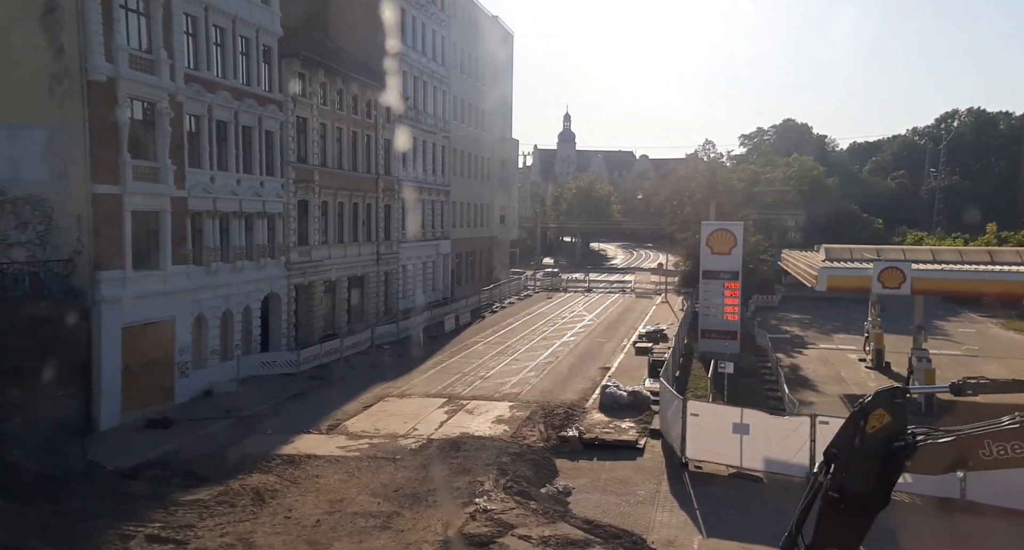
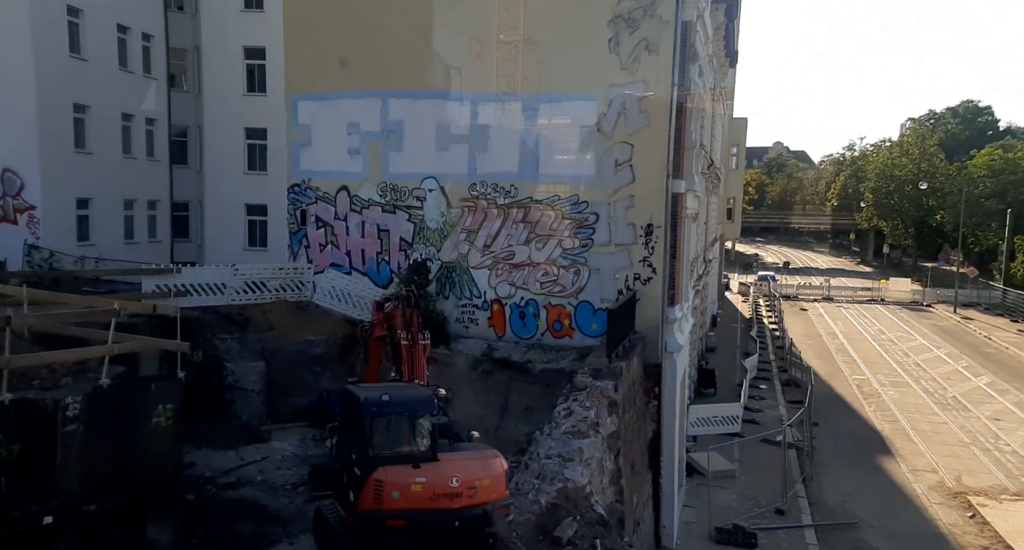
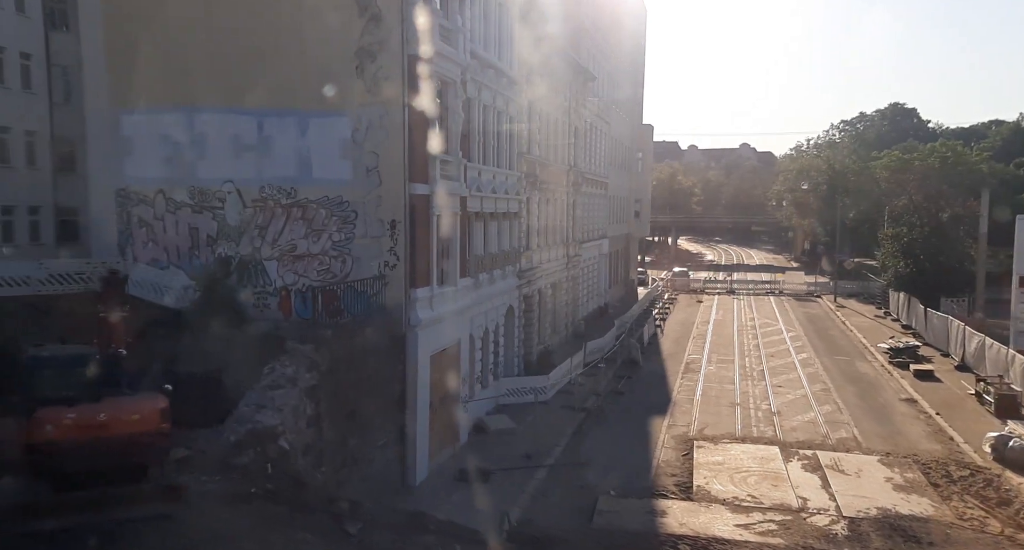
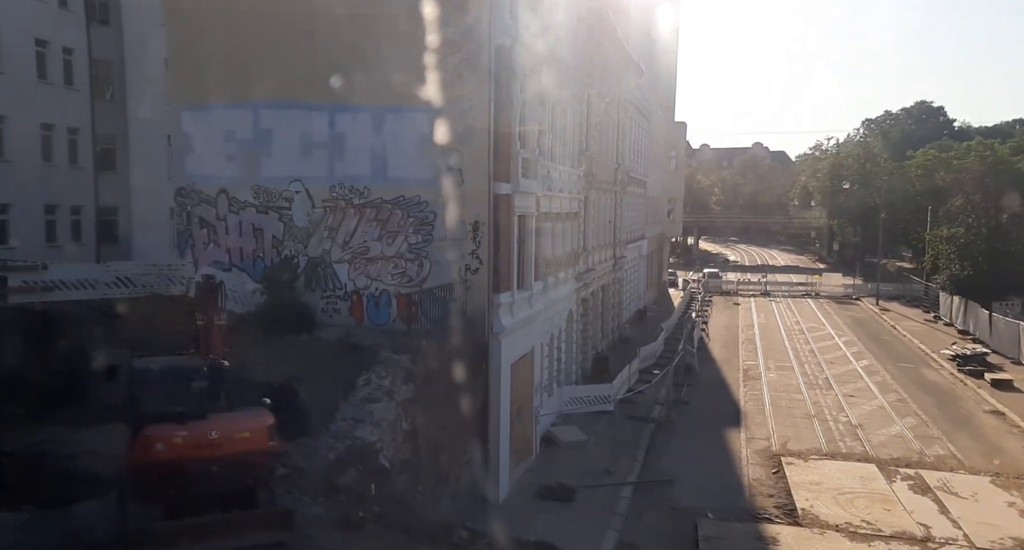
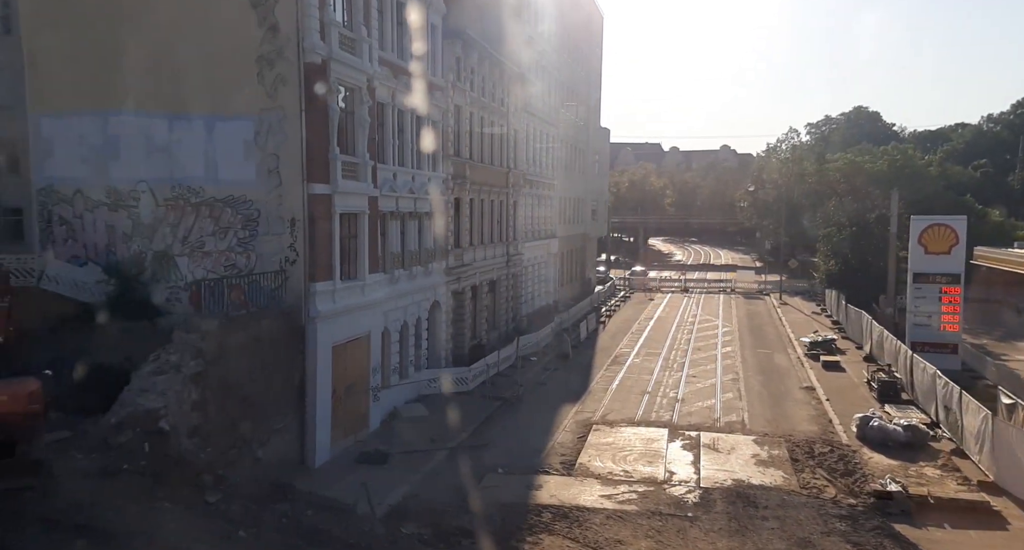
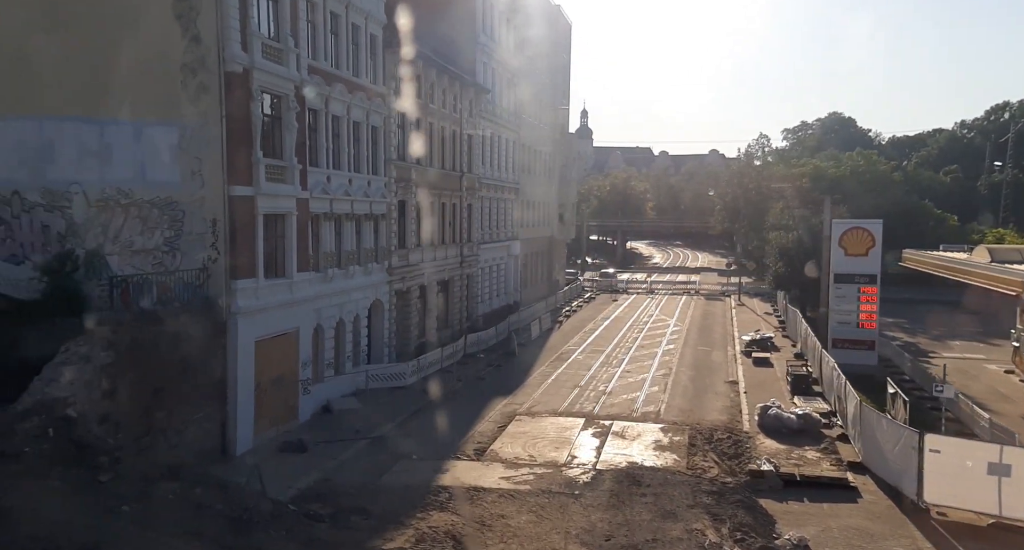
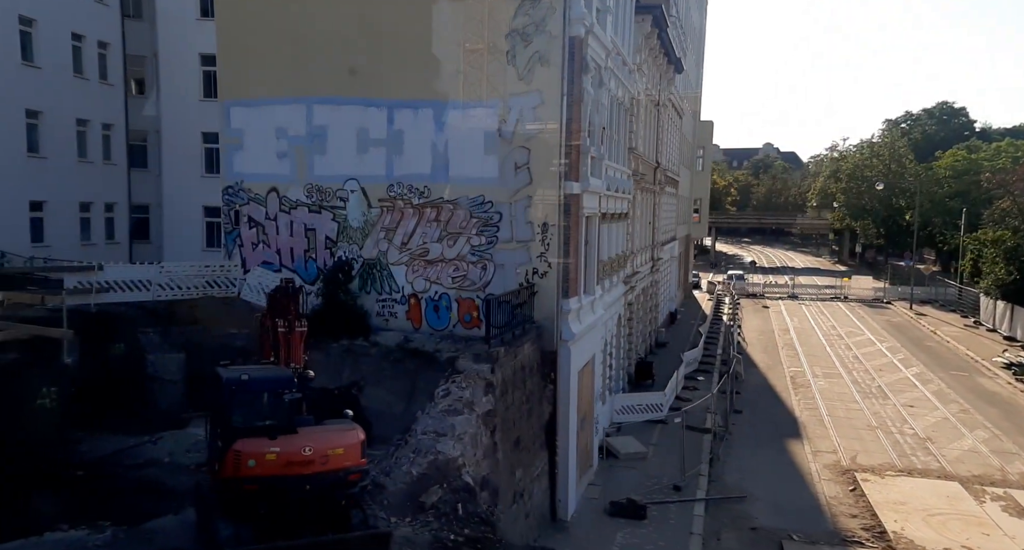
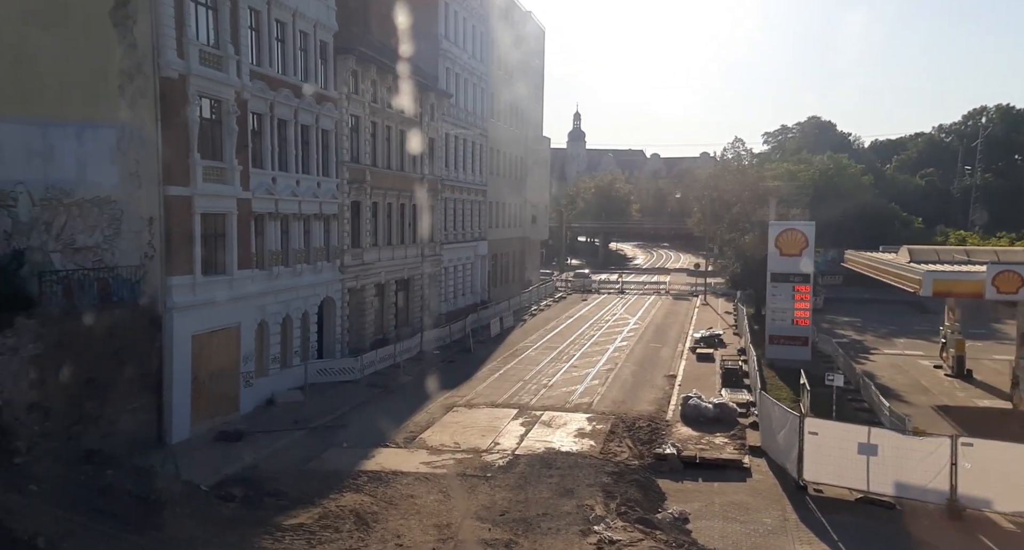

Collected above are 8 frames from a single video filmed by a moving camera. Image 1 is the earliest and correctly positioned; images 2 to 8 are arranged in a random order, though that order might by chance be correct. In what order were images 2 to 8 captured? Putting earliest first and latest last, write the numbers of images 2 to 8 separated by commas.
8, 6, 5, 3, 4, 7, 2
